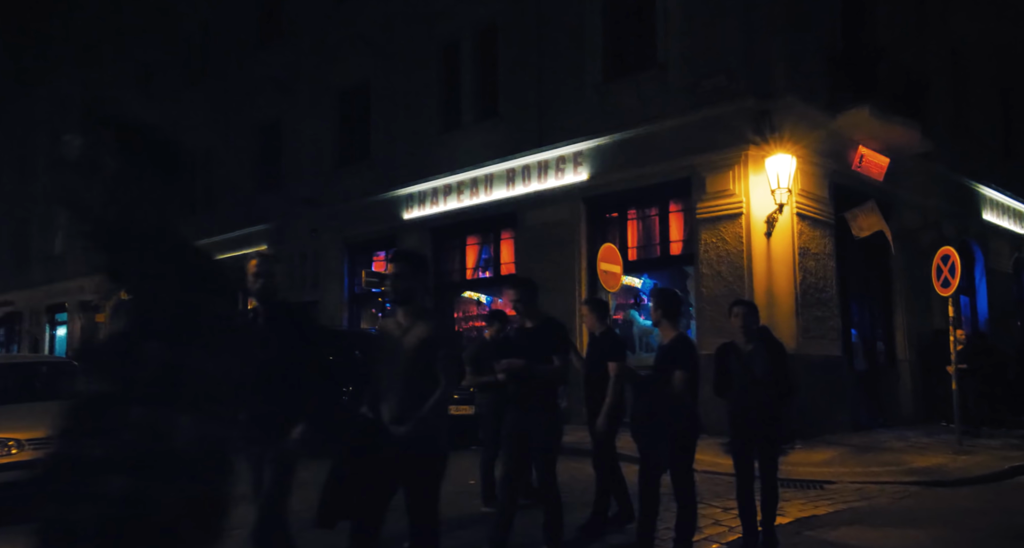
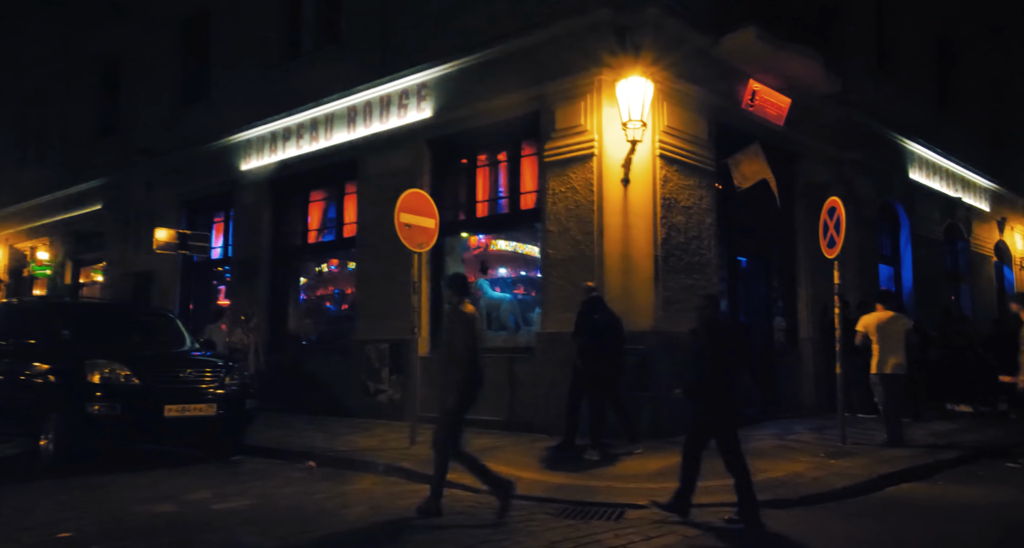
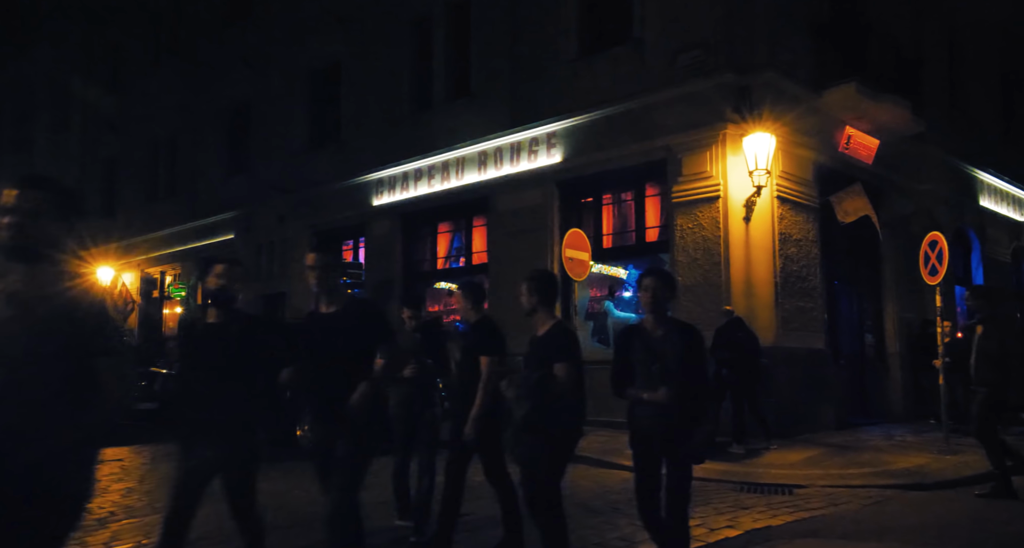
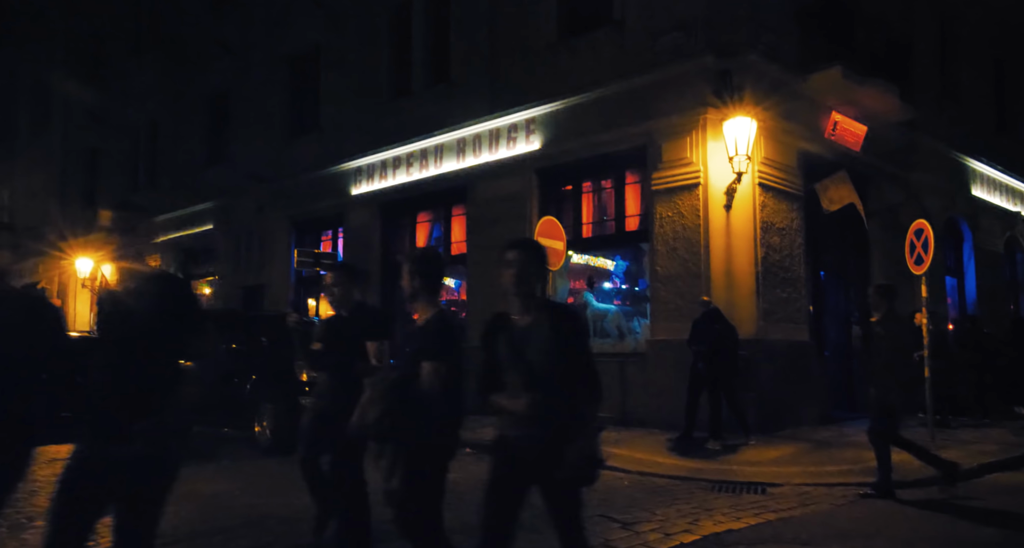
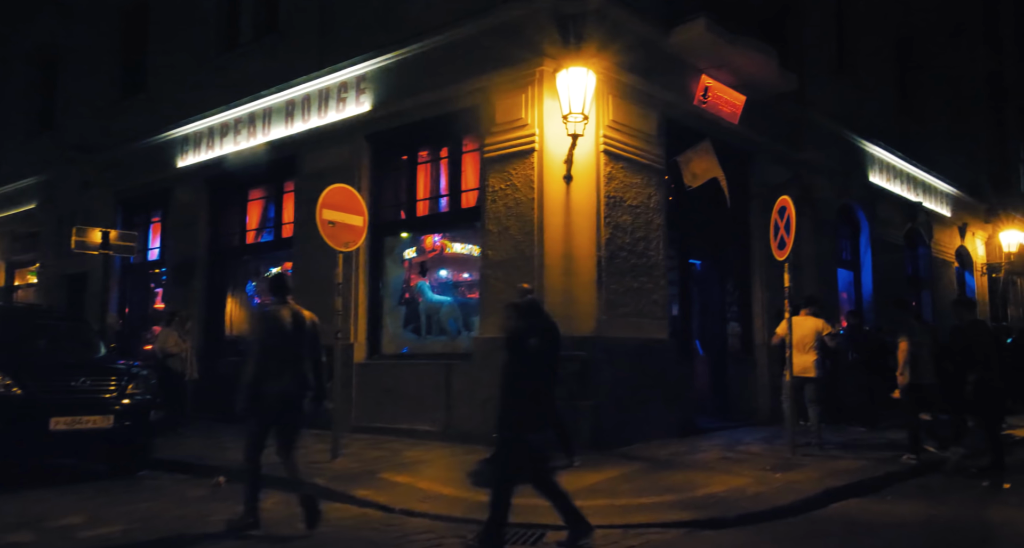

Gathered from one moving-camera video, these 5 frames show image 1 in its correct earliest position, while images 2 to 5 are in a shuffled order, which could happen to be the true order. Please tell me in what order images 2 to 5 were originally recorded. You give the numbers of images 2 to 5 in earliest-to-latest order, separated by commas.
3, 4, 2, 5
